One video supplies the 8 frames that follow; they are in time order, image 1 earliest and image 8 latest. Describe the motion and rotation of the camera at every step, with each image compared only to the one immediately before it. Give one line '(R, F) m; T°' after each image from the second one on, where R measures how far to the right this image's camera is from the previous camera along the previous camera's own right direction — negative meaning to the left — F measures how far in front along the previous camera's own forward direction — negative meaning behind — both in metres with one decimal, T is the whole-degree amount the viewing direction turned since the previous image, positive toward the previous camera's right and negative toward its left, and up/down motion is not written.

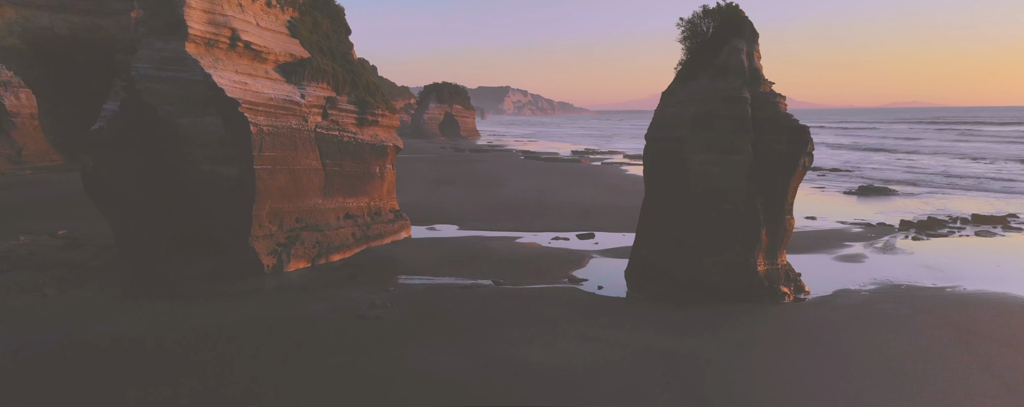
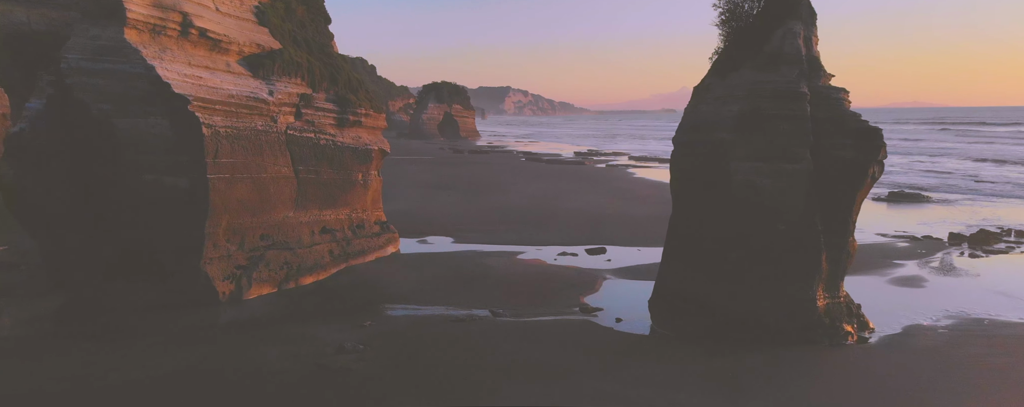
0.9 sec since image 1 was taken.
(0.0, +1.5) m; 0°
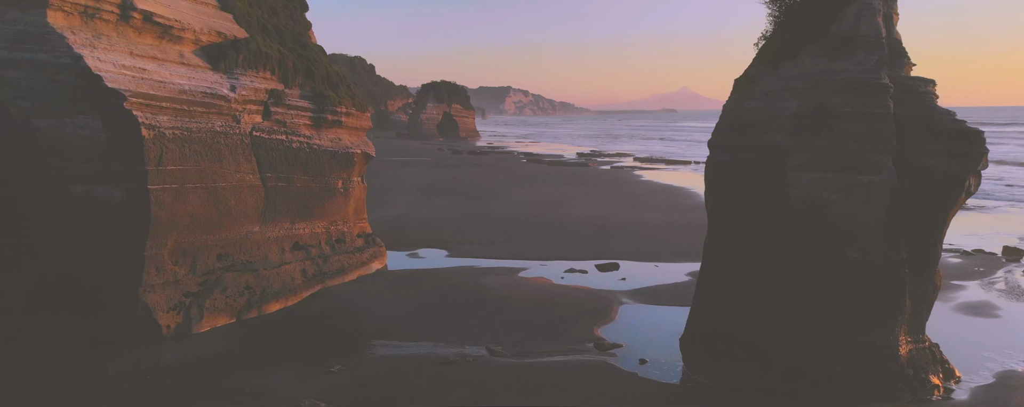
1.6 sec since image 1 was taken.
(0.0, +1.3) m; 0°
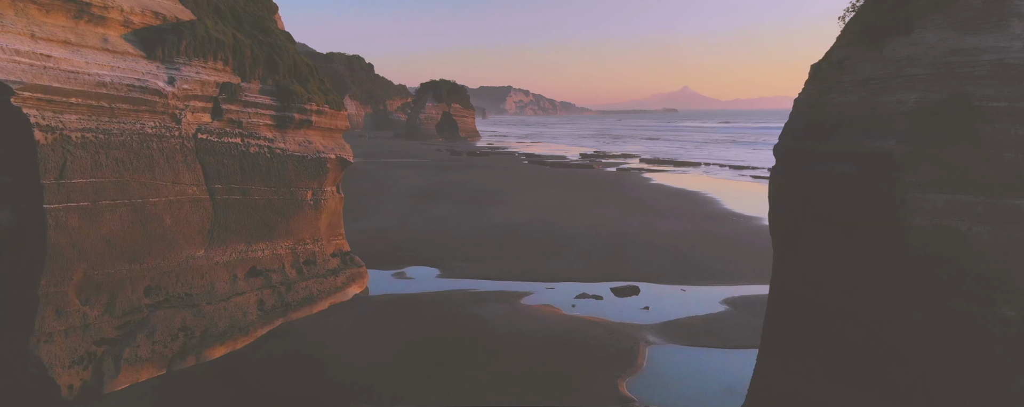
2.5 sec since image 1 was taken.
(0.0, +1.5) m; 0°
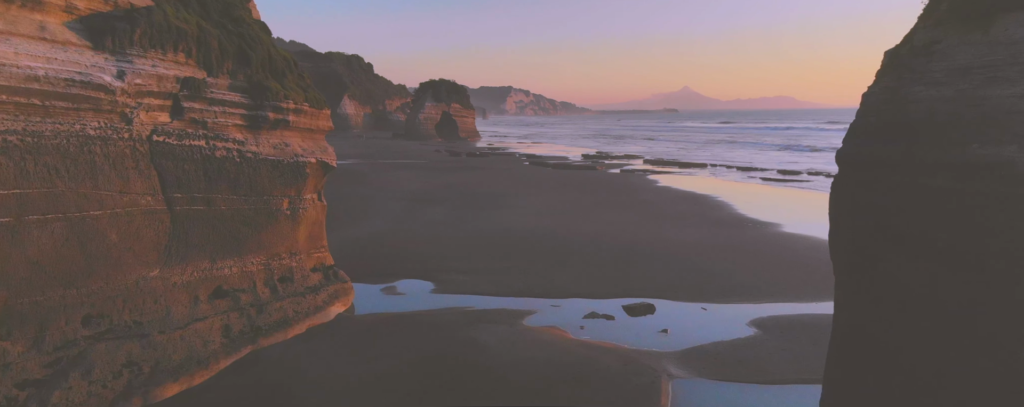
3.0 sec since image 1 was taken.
(0.0, +0.9) m; 0°
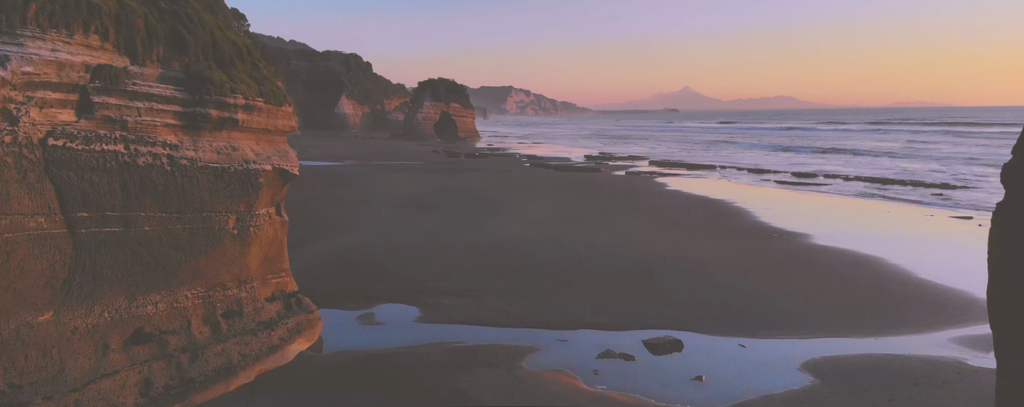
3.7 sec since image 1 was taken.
(0.0, +1.3) m; 0°
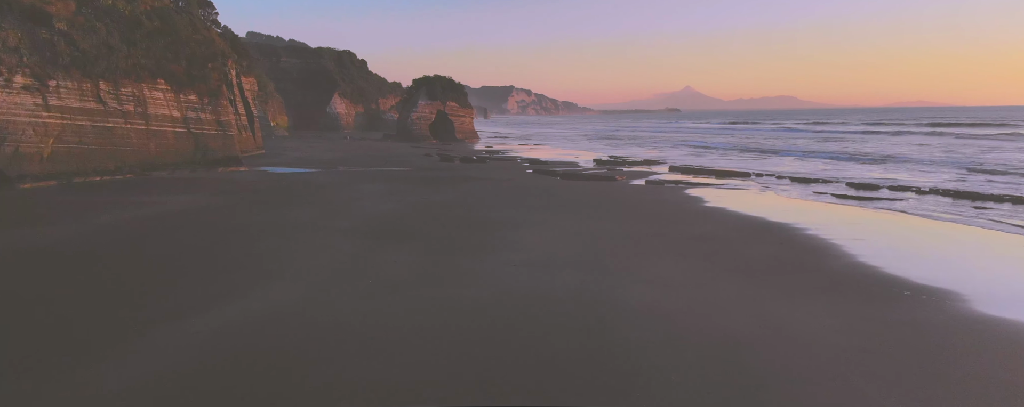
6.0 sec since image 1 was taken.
(0.0, +4.1) m; 0°
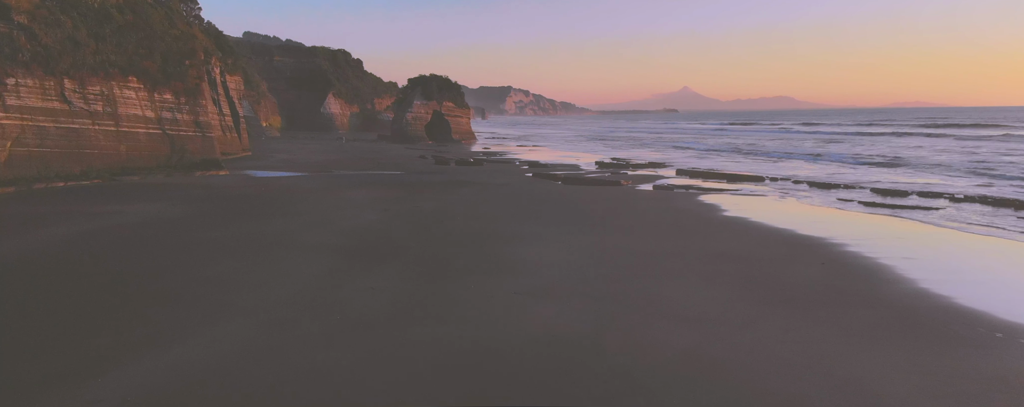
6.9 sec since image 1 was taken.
(0.0, +1.6) m; 0°
